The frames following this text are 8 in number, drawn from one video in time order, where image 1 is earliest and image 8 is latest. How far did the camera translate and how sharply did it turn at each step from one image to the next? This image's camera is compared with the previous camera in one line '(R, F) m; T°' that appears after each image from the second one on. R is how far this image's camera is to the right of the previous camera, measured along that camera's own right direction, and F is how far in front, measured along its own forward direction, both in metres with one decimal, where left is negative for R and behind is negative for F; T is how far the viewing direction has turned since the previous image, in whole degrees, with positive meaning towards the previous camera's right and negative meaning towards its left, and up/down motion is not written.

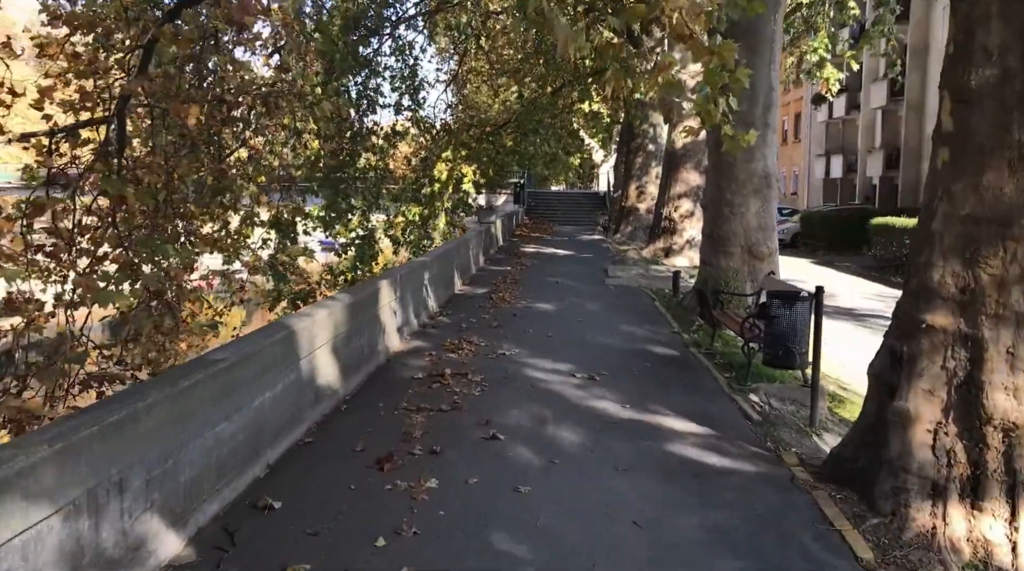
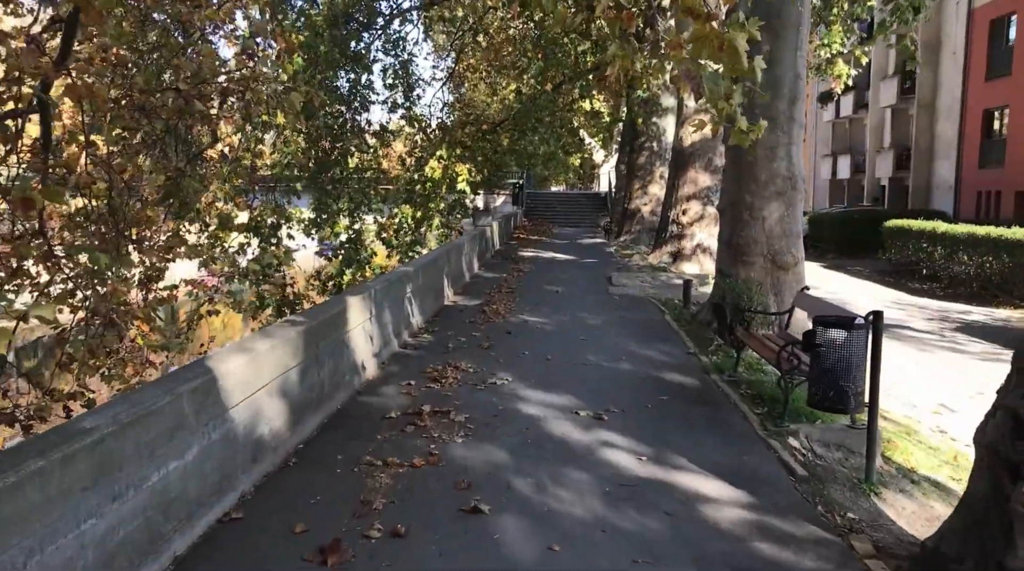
(+0.1, +1.0) m; 0°
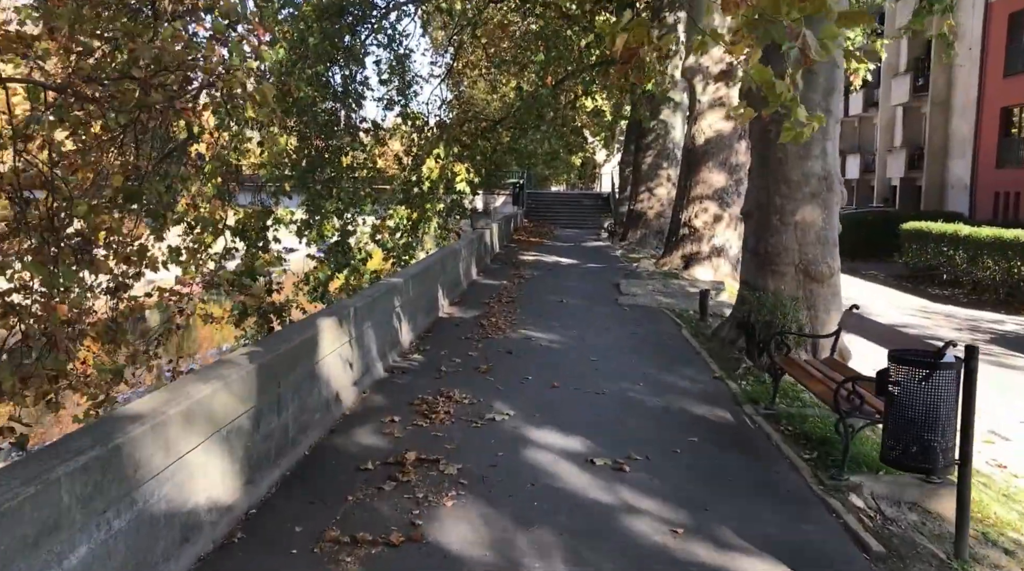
(0.0, +0.9) m; 0°
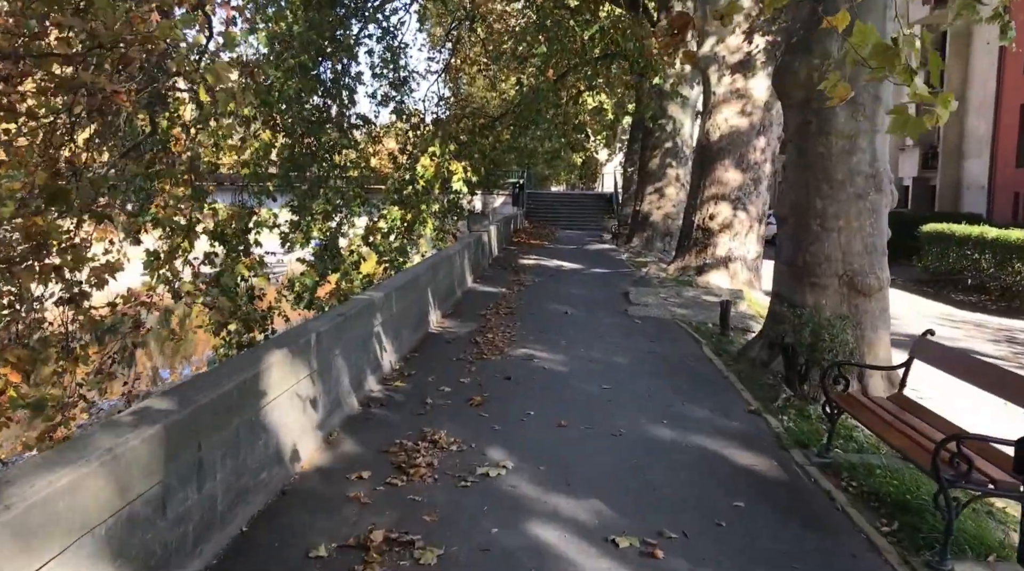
(0.0, +1.0) m; 0°
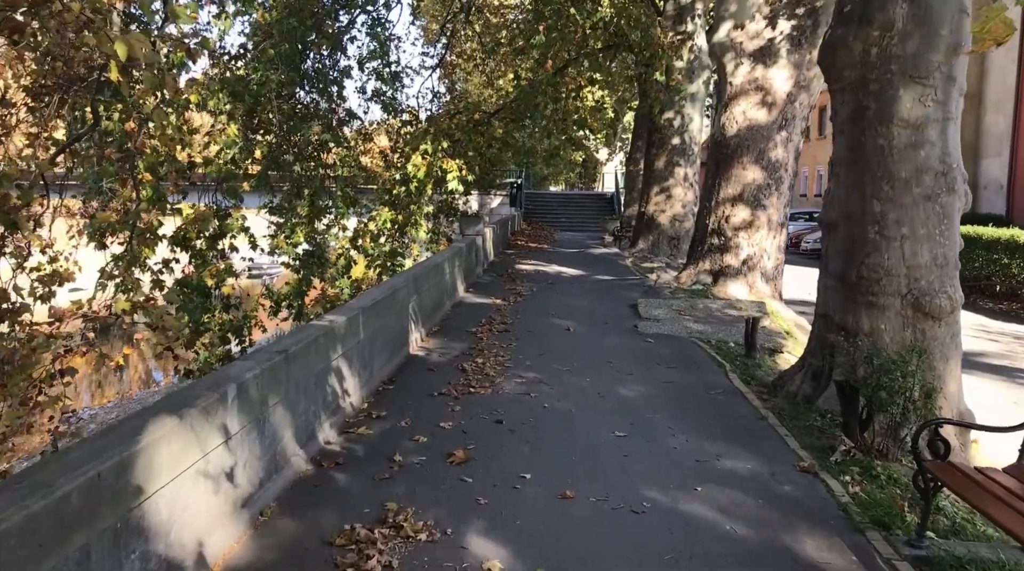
(0.0, +1.2) m; 0°
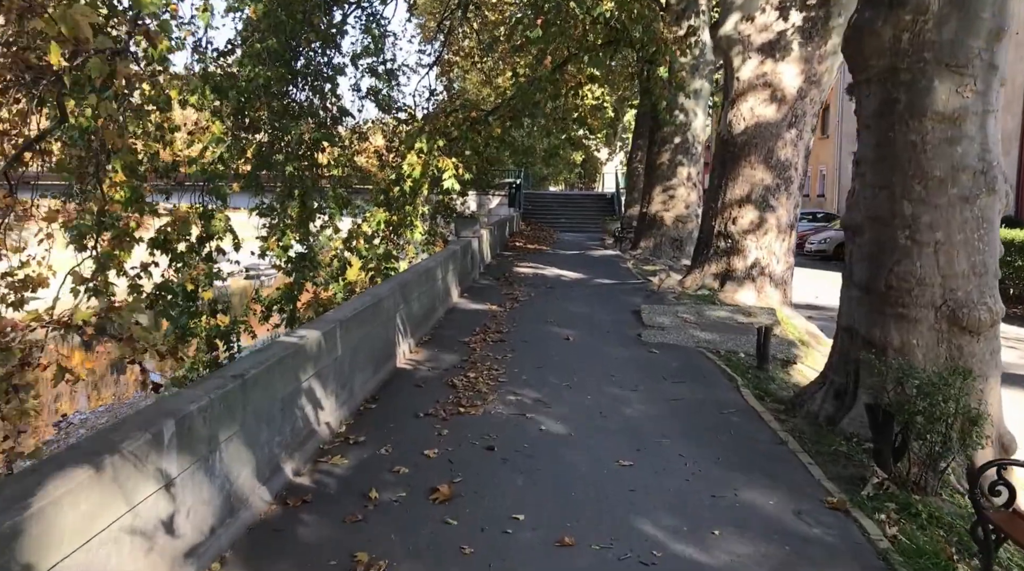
(0.0, +0.5) m; 0°
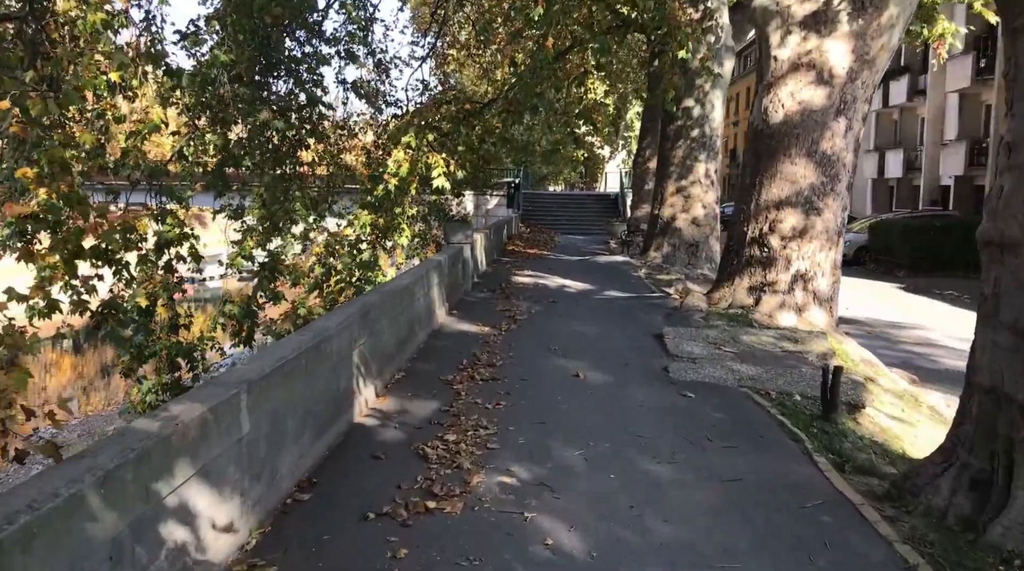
(0.0, +1.6) m; 0°
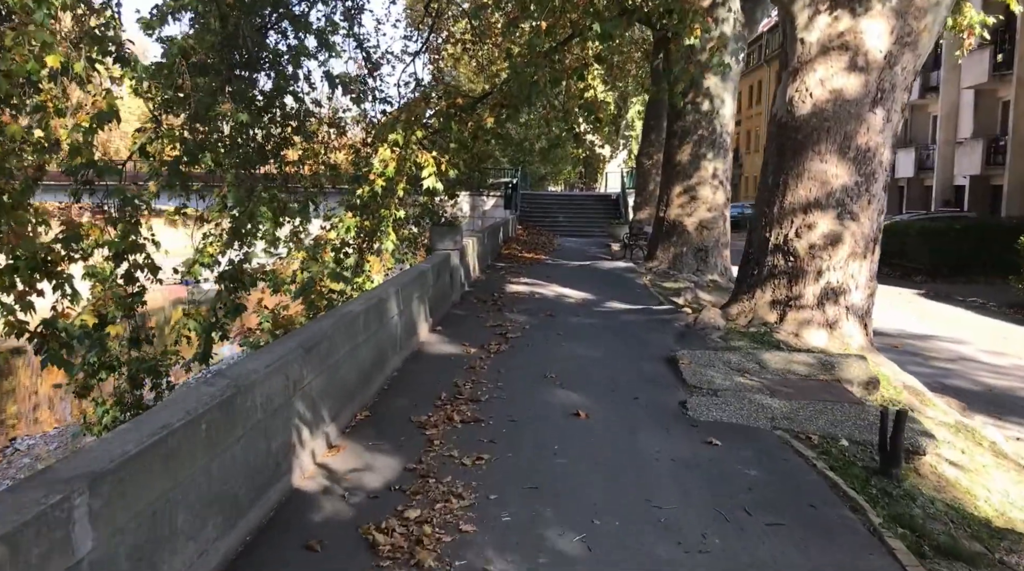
(+0.1, +1.1) m; 0°
